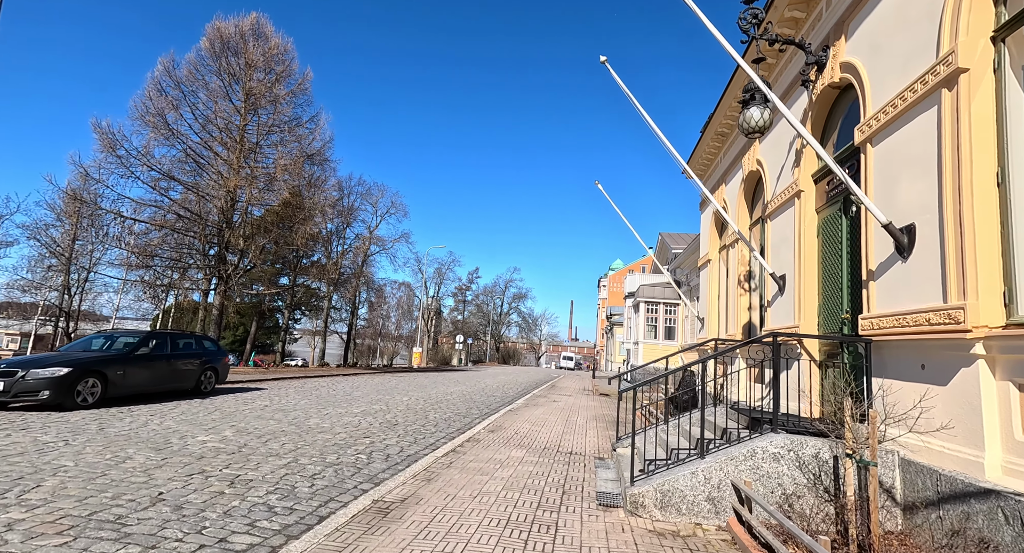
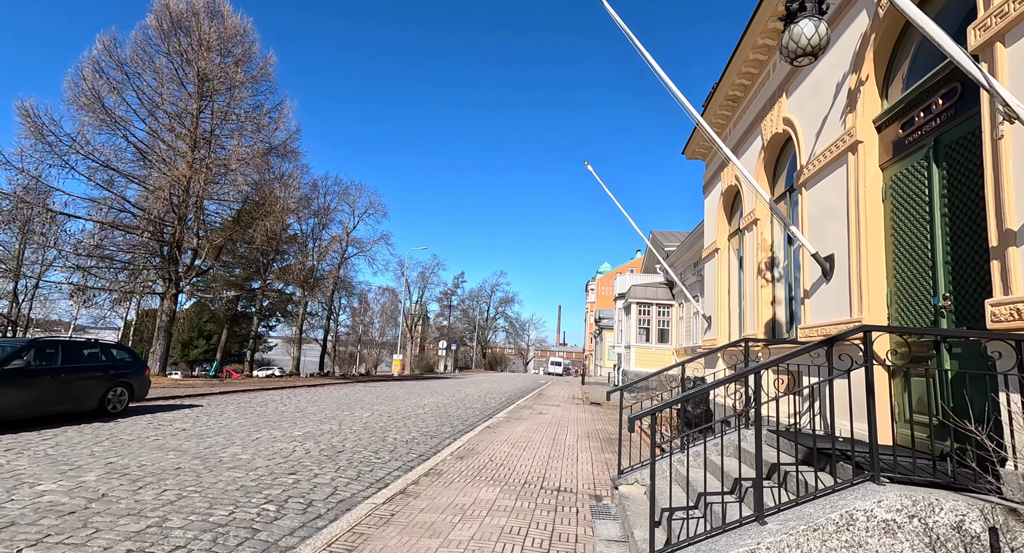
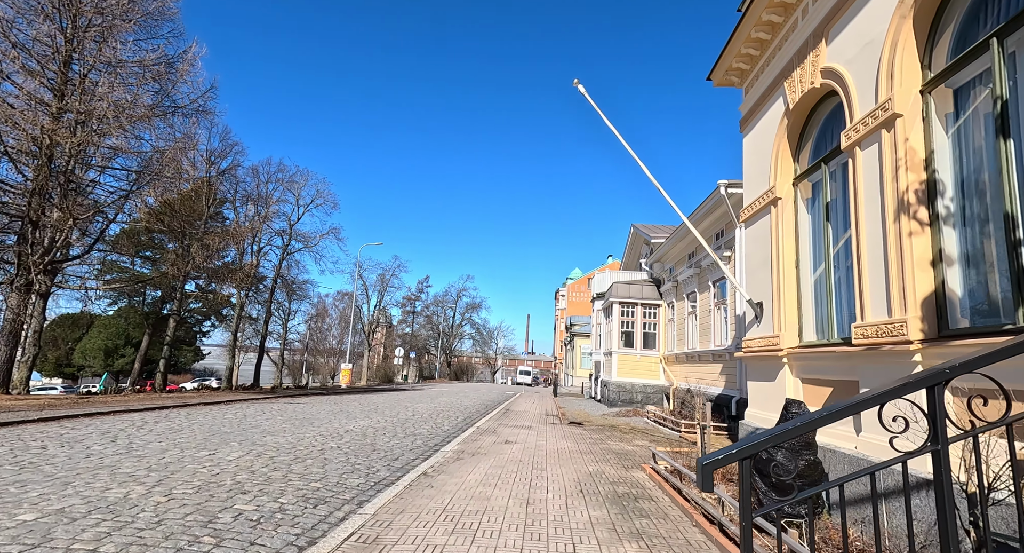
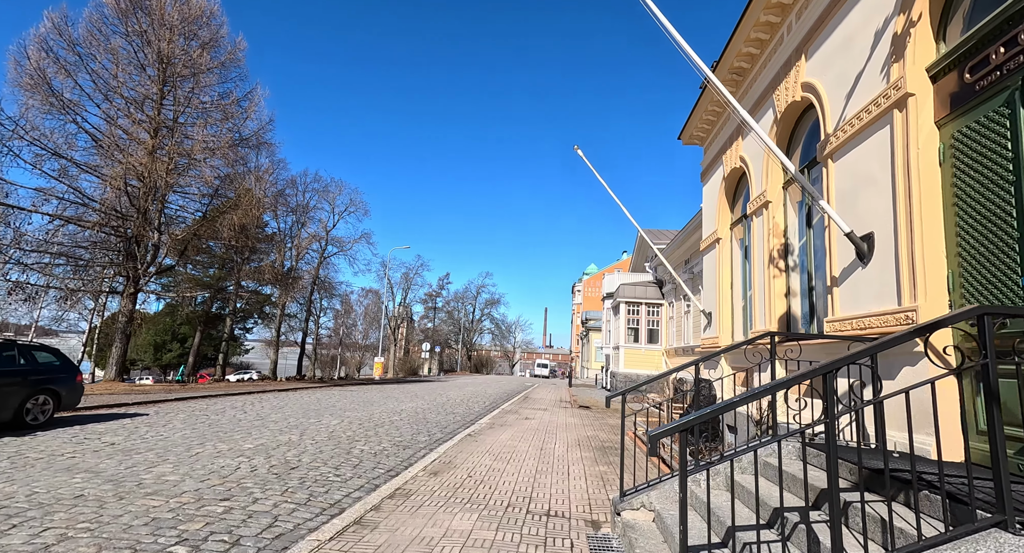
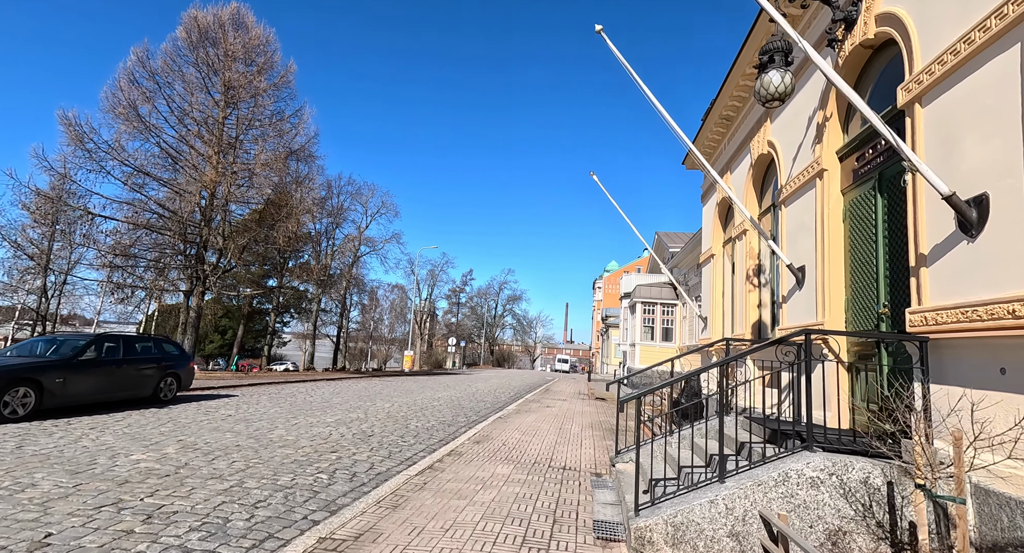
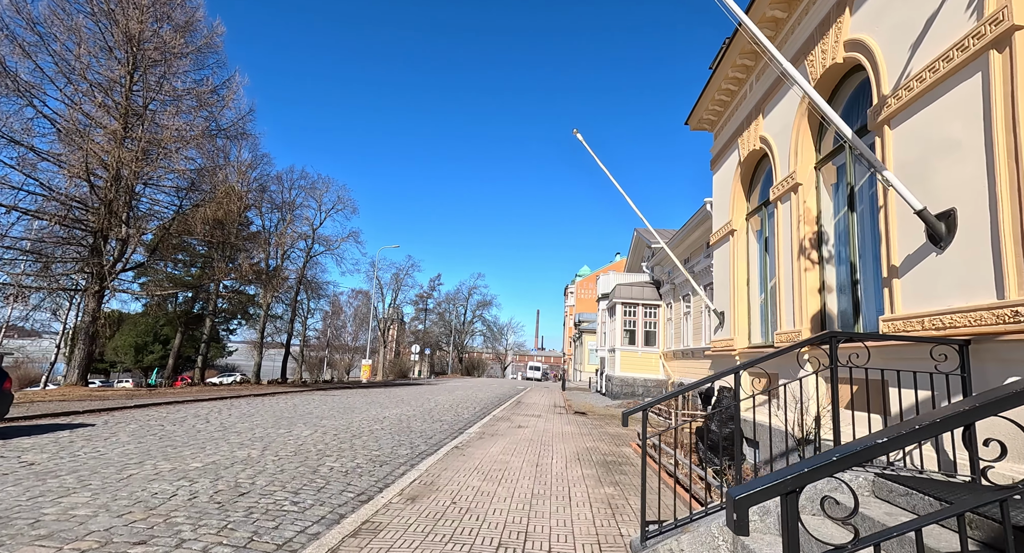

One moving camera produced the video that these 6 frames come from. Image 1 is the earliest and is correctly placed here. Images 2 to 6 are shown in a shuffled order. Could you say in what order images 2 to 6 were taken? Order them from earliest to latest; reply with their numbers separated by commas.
5, 2, 4, 6, 3
